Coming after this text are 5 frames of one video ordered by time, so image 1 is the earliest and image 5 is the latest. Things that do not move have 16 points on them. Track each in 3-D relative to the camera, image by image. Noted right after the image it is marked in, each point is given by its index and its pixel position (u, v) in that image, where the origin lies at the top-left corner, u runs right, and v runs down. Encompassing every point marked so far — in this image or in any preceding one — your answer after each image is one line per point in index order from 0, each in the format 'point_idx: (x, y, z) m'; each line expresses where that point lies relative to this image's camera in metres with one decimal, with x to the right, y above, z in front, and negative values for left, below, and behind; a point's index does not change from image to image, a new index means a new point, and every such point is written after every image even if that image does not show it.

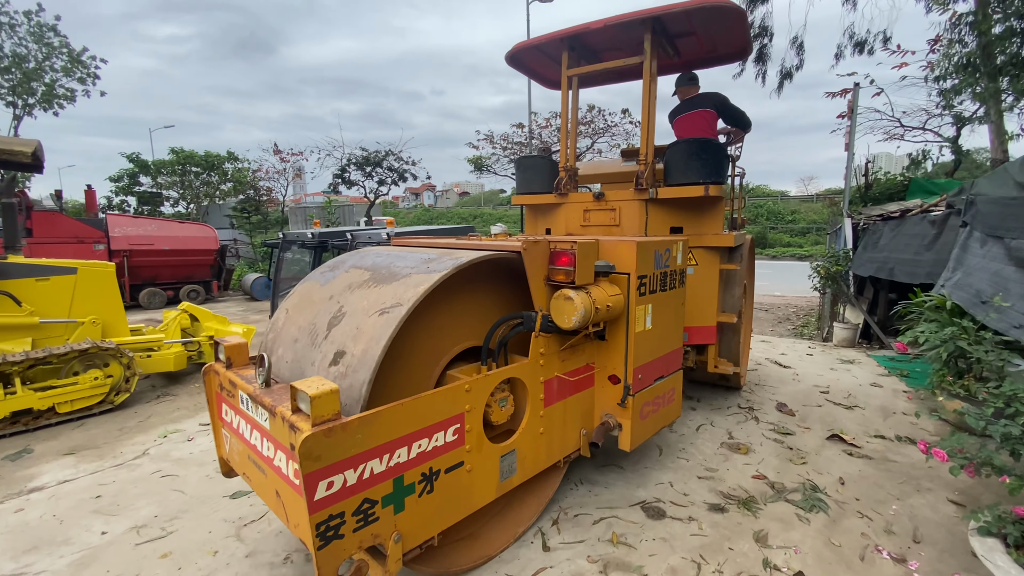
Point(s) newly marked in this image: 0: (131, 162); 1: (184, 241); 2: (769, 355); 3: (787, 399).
0: (-12.9, +4.3, +15.8) m
1: (-6.2, +0.9, +8.9) m
2: (+3.2, -0.9, +5.9) m
3: (+2.7, -1.1, +4.5) m
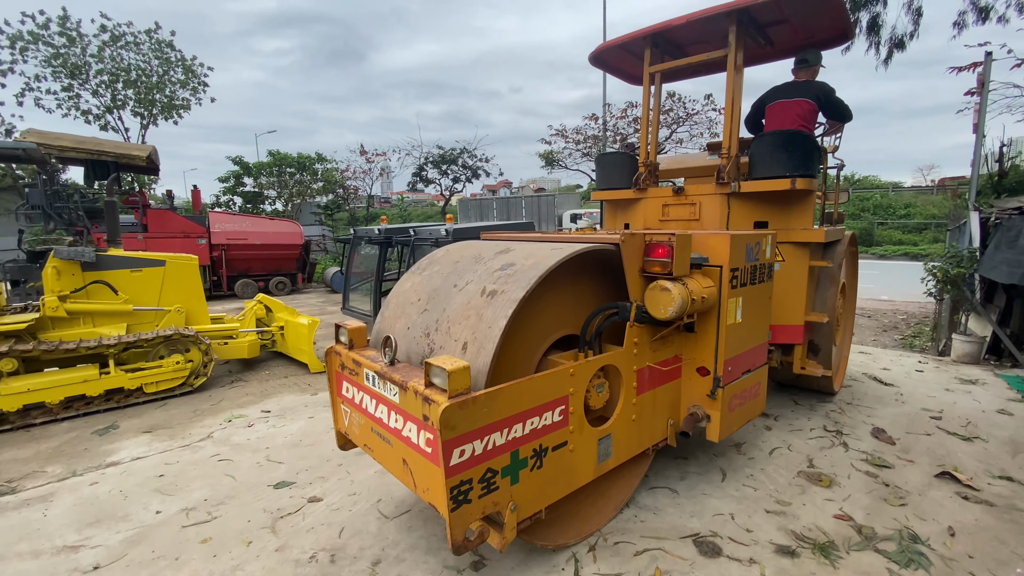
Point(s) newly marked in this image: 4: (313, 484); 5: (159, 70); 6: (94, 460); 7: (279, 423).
0: (-10.4, +4.6, +17.5) m
1: (-4.9, +1.1, +9.6) m
2: (+3.9, -0.9, +5.2) m
3: (+3.2, -1.1, +3.9) m
4: (-1.1, -1.0, +2.5) m
5: (-11.5, +7.1, +15.2) m
6: (-2.4, -1.0, +2.7) m
7: (-1.6, -0.9, +3.2) m
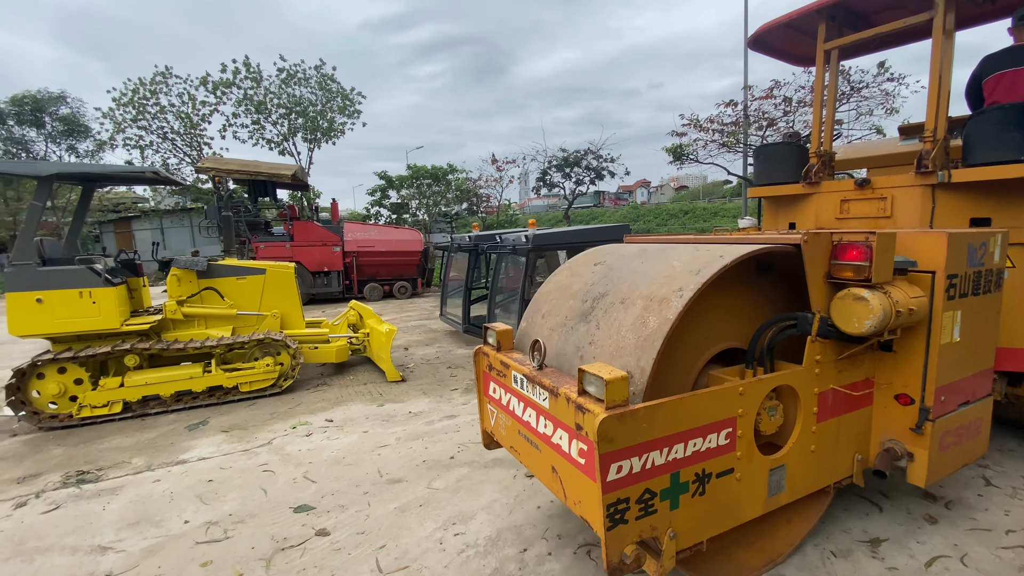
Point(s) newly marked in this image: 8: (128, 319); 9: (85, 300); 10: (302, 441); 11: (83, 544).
0: (-5.4, +4.5, +19.4) m
1: (-2.5, +1.0, +10.2) m
2: (+4.7, -1.1, +3.5) m
3: (+3.5, -1.3, +2.5) m
4: (-0.9, -1.1, +2.3) m
5: (-7.2, +7.1, +17.5) m
6: (-2.1, -1.1, +2.9) m
7: (-1.2, -1.0, +3.2) m
8: (-3.4, -0.3, +4.2) m
9: (-3.6, -0.1, +3.9) m
10: (-1.4, -1.0, +3.1) m
11: (-1.9, -1.2, +2.1) m
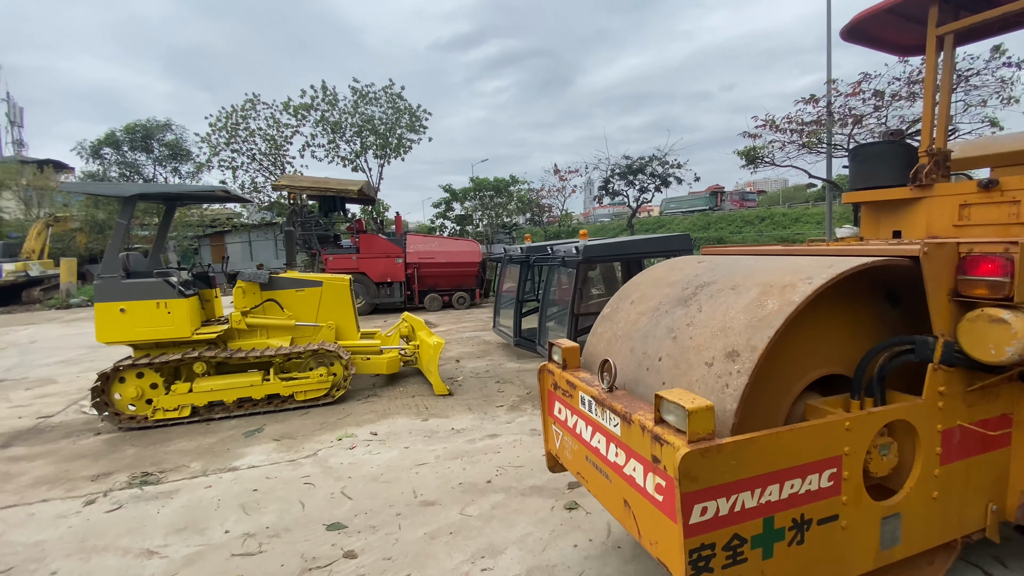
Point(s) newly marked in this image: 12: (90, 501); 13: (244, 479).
0: (-2.8, +4.1, +19.9) m
1: (-1.2, +0.7, +10.4) m
2: (+4.9, -1.2, +2.6) m
3: (+3.7, -1.4, +1.8) m
4: (-0.7, -1.2, +2.2) m
5: (-4.8, +6.7, +18.4) m
6: (-1.9, -1.1, +3.1) m
7: (-0.9, -1.1, +3.2) m
8: (-3.0, -0.4, +4.5) m
9: (-3.2, -0.2, +4.2) m
10: (-1.1, -1.1, +3.1) m
11: (-1.8, -1.2, +2.2) m
12: (-2.6, -1.3, +2.8) m
13: (-1.6, -1.2, +2.8) m
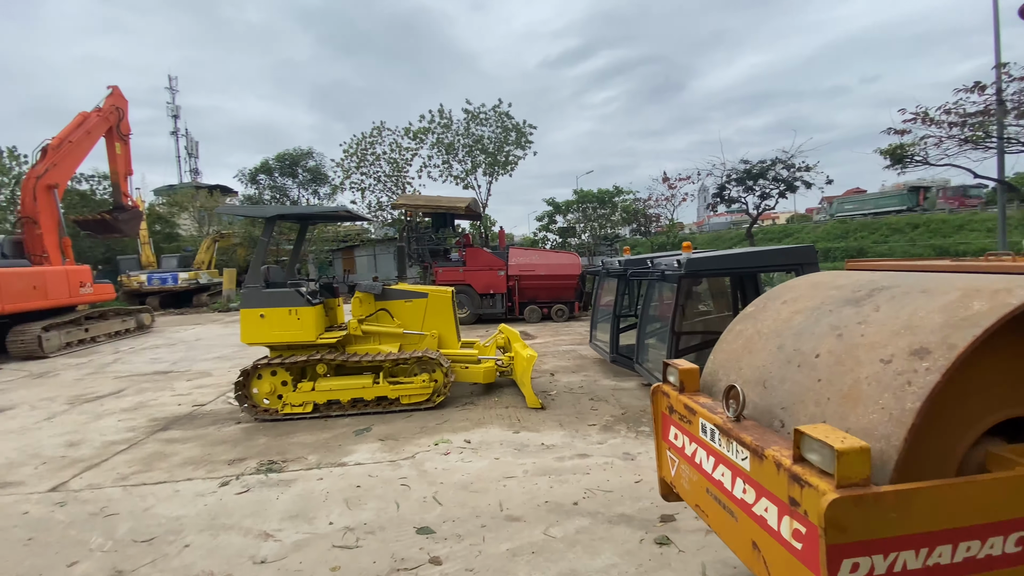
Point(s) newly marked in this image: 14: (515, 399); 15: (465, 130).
0: (+1.6, +3.6, +20.1) m
1: (+1.0, +0.5, +10.4) m
2: (+5.3, -1.3, +1.4) m
3: (+3.9, -1.5, +0.9) m
4: (-0.3, -1.2, +2.3) m
5: (-0.5, +6.3, +19.1) m
6: (-1.3, -1.2, +3.4) m
7: (-0.3, -1.2, +3.2) m
8: (-2.0, -0.5, +5.0) m
9: (-2.3, -0.3, +4.8) m
10: (-0.5, -1.2, +3.2) m
11: (-1.4, -1.3, +2.5) m
12: (-2.0, -1.4, +3.3) m
13: (-1.1, -1.2, +3.1) m
14: (0.0, -1.1, +4.5) m
15: (-1.9, +6.3, +18.6) m
